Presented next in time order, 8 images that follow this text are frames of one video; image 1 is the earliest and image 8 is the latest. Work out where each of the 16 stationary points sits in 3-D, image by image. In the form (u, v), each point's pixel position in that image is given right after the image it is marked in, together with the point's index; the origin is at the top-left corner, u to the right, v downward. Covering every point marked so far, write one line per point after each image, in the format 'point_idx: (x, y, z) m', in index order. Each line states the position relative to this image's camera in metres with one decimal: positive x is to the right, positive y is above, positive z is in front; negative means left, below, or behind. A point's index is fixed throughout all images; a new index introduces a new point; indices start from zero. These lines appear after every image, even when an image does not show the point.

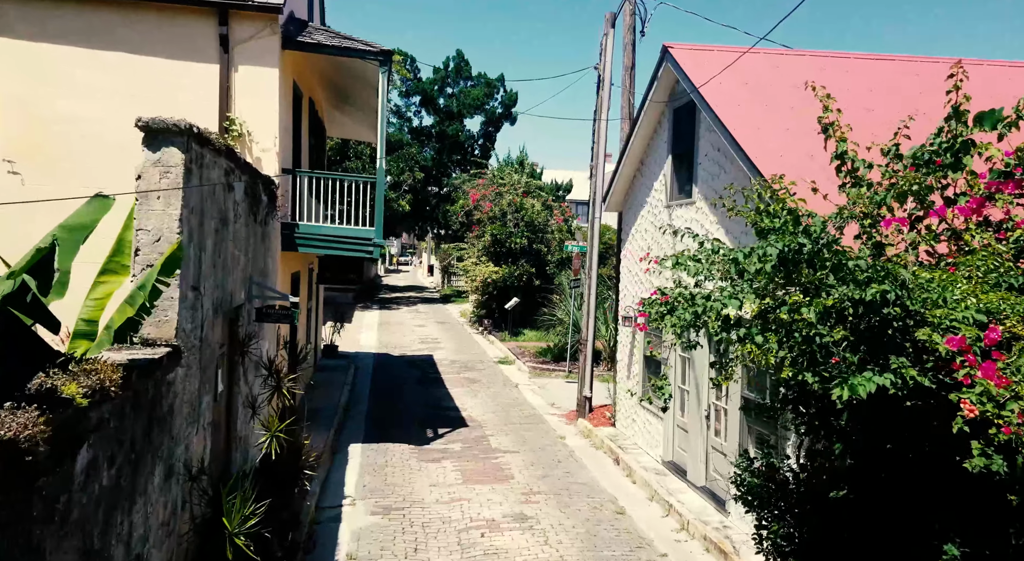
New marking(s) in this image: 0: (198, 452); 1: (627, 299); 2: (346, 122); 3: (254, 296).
0: (-2.3, -1.3, +5.4) m
1: (+1.7, -0.3, +10.9) m
2: (-3.8, +3.6, +16.6) m
3: (-2.7, -0.2, +7.4) m
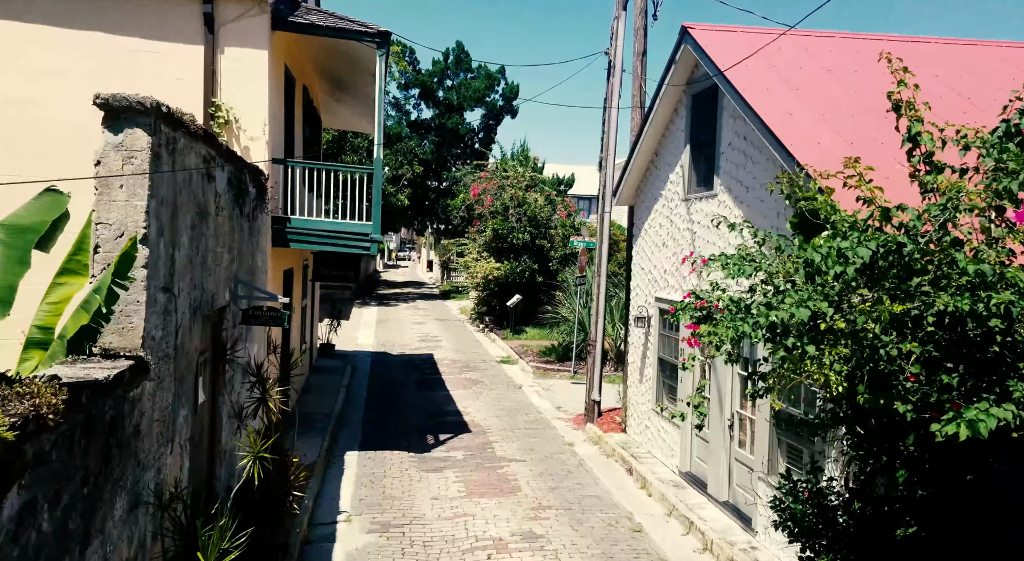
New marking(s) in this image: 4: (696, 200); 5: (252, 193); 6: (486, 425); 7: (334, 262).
0: (-2.2, -1.3, +4.8) m
1: (+1.8, -0.3, +10.3) m
2: (-3.7, +3.7, +15.9) m
3: (-2.6, -0.2, +6.8) m
4: (+2.1, +0.9, +8.5) m
5: (-2.7, +0.9, +7.6) m
6: (-0.4, -2.3, +11.3) m
7: (-3.2, +0.3, +13.0) m
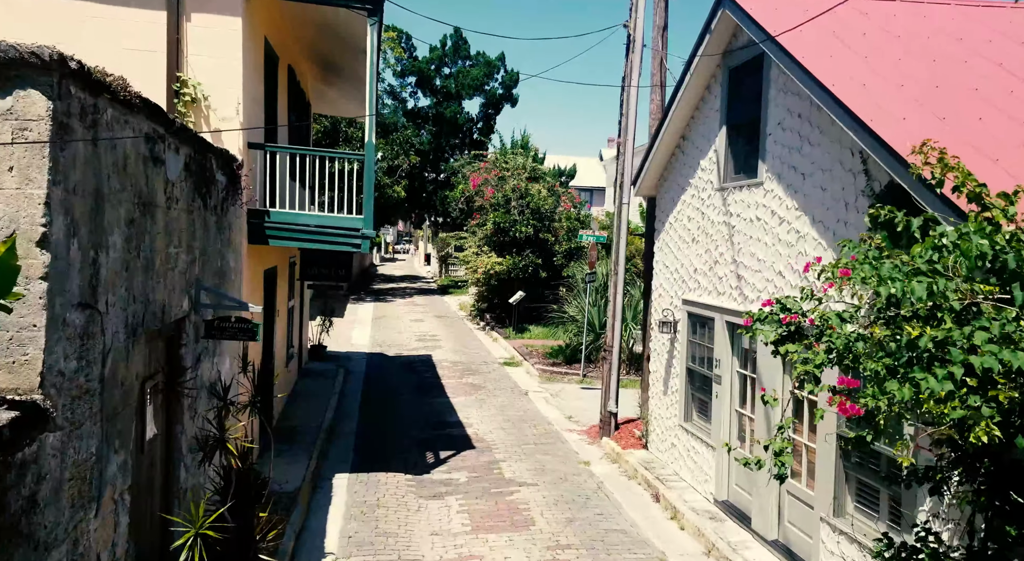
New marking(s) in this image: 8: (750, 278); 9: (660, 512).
0: (-2.1, -1.3, +3.7) m
1: (+1.9, -0.3, +9.2) m
2: (-3.6, +3.8, +14.8) m
3: (-2.4, -0.2, +5.7) m
4: (+2.3, +0.9, +7.4) m
5: (-2.6, +0.9, +6.5) m
6: (-0.3, -2.2, +10.2) m
7: (-3.1, +0.3, +11.9) m
8: (+2.3, 0.0, +7.0) m
9: (+1.6, -2.5, +7.7) m
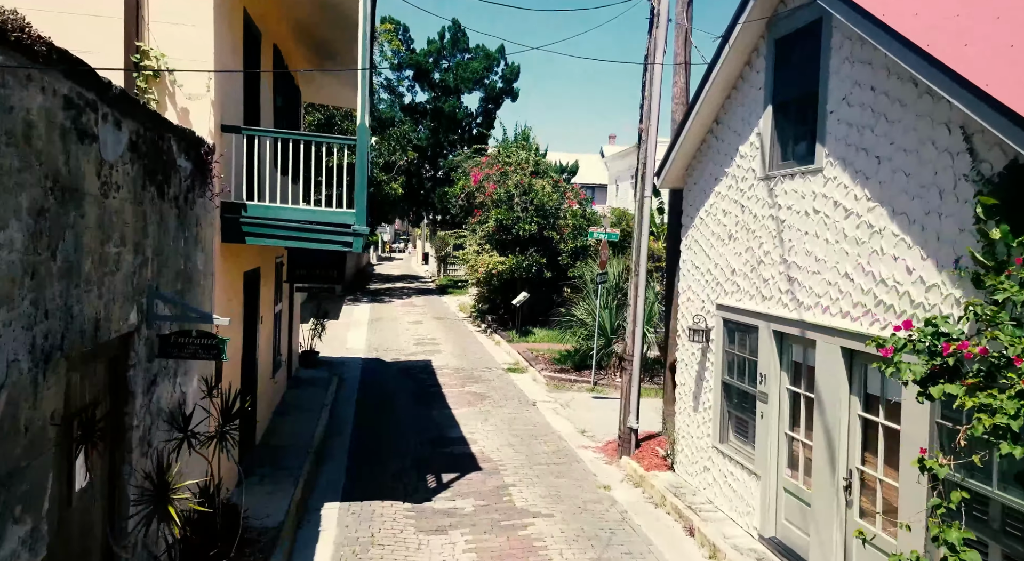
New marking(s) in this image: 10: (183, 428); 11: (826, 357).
0: (-2.0, -1.4, +2.7) m
1: (+2.0, -0.3, +8.2) m
2: (-3.5, +3.7, +13.7) m
3: (-2.3, -0.2, +4.7) m
4: (+2.4, +0.9, +6.4) m
5: (-2.5, +0.9, +5.5) m
6: (-0.2, -2.3, +9.2) m
7: (-3.0, +0.3, +10.9) m
8: (+2.4, 0.0, +6.0) m
9: (+1.7, -2.5, +6.7) m
10: (-2.3, -1.0, +4.9) m
11: (+2.5, -0.6, +5.7) m
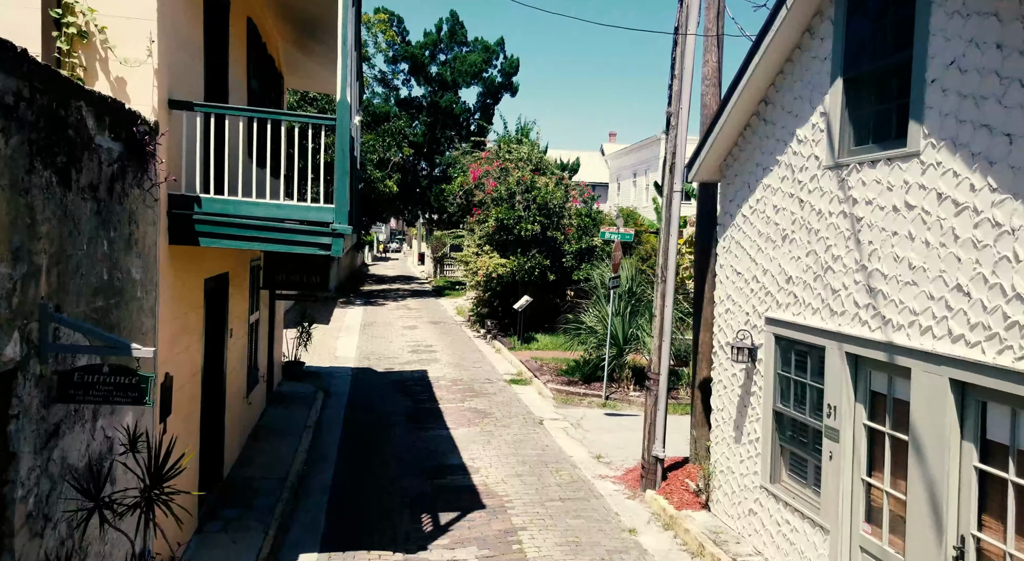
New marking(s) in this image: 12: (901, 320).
0: (-1.8, -1.5, +1.5) m
1: (+2.1, -0.4, +7.0) m
2: (-3.5, +3.7, +12.5) m
3: (-2.2, -0.3, +3.5) m
4: (+2.5, +0.8, +5.2) m
5: (-2.4, +0.8, +4.3) m
6: (-0.1, -2.4, +8.0) m
7: (-2.9, +0.2, +9.6) m
8: (+2.5, -0.1, +4.8) m
9: (+1.8, -2.6, +5.5) m
10: (-2.1, -1.1, +3.7) m
11: (+2.6, -0.7, +4.5) m
12: (+2.5, -0.3, +4.7) m
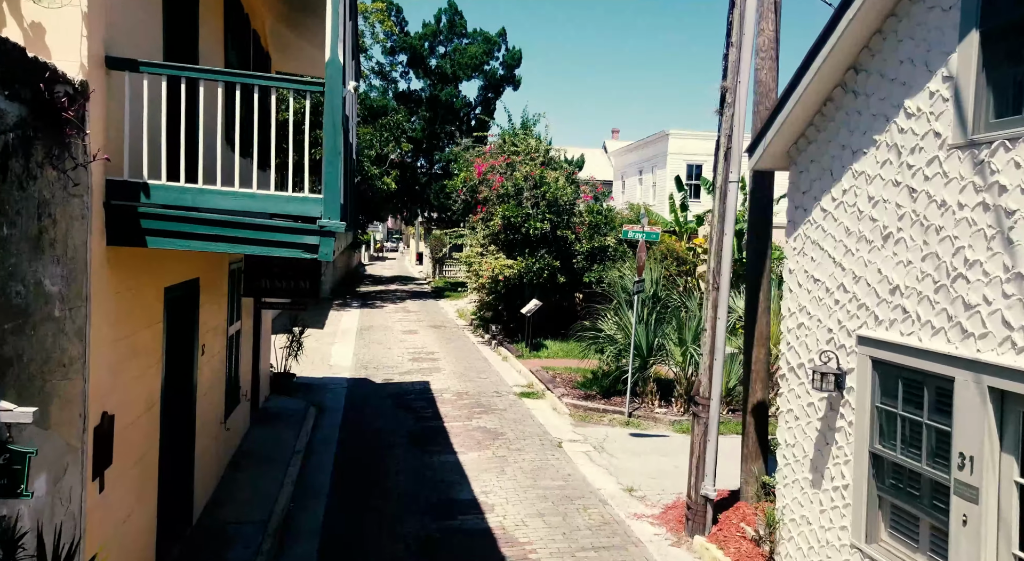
0: (-1.6, -1.5, +0.2) m
1: (+2.4, -0.4, +5.8) m
2: (-3.3, +3.6, +11.3) m
3: (-2.0, -0.4, +2.3) m
4: (+2.7, +0.7, +4.0) m
5: (-2.1, +0.7, +3.0) m
6: (+0.1, -2.4, +6.8) m
7: (-2.7, +0.2, +8.4) m
8: (+2.8, -0.2, +3.6) m
9: (+2.0, -2.7, +4.3) m
10: (-1.9, -1.2, +2.5) m
11: (+2.8, -0.8, +3.3) m
12: (+2.8, -0.3, +3.5) m
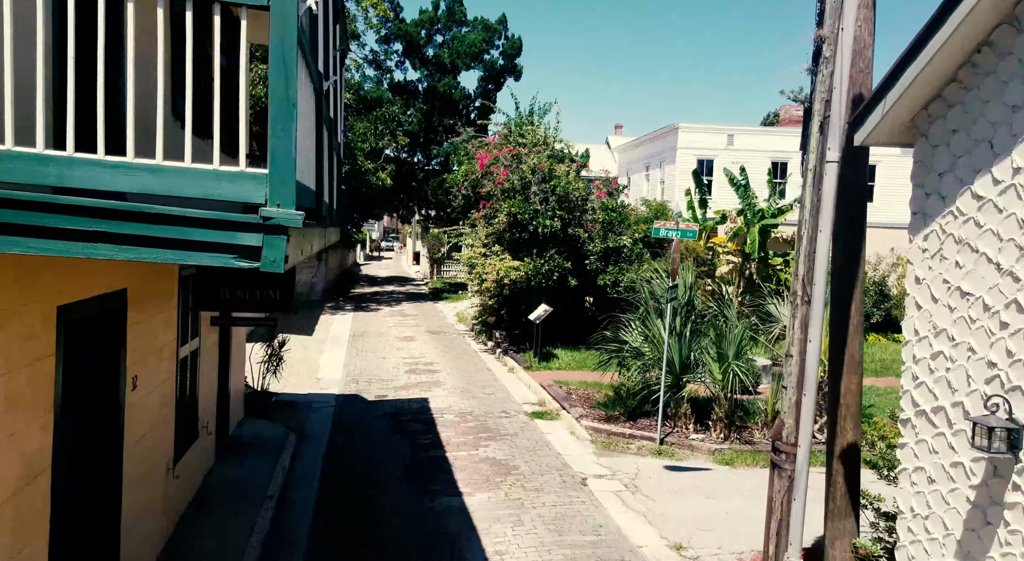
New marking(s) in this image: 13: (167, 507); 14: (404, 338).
0: (-1.4, -1.6, -1.4) m
1: (+2.6, -0.5, +4.2) m
2: (-3.1, +3.5, +9.7) m
3: (-1.7, -0.5, +0.7) m
4: (+2.9, +0.7, +2.4) m
5: (-1.9, +0.6, +1.4) m
6: (+0.3, -2.5, +5.2) m
7: (-2.5, +0.1, +6.8) m
8: (+3.0, -0.2, +2.0) m
9: (+2.2, -2.7, +2.7) m
10: (-1.7, -1.3, +0.9) m
11: (+3.0, -0.8, +1.7) m
12: (+3.0, -0.4, +1.9) m
13: (-3.0, -2.0, +6.3) m
14: (-2.9, -1.5, +19.2) m
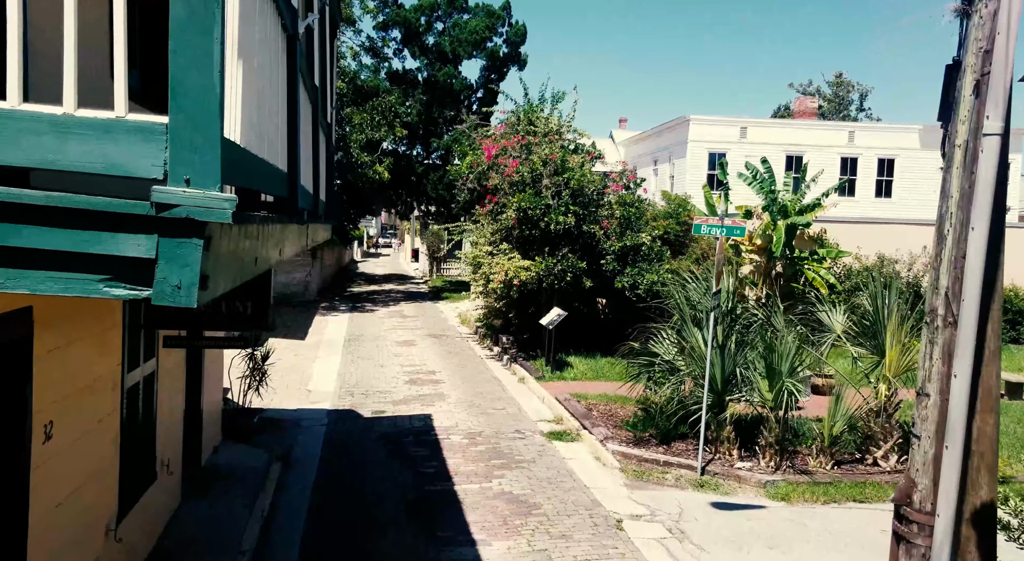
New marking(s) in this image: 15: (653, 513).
0: (-1.1, -1.7, -2.7) m
1: (+2.8, -0.6, +2.9) m
2: (-2.9, +3.5, +8.3) m
3: (-1.5, -0.6, -0.7) m
4: (+3.2, +0.6, +1.1) m
5: (-1.7, +0.5, +0.1) m
6: (+0.6, -2.6, +3.9) m
7: (-2.3, 0.0, +5.5) m
8: (+3.2, -0.3, +0.7) m
9: (+2.5, -2.8, +1.4) m
10: (-1.4, -1.4, -0.4) m
11: (+3.3, -0.9, +0.4) m
12: (+3.2, -0.5, +0.6) m
13: (-2.8, -2.0, +5.0) m
14: (-2.7, -1.5, +17.9) m
15: (+1.4, -2.4, +7.4) m
